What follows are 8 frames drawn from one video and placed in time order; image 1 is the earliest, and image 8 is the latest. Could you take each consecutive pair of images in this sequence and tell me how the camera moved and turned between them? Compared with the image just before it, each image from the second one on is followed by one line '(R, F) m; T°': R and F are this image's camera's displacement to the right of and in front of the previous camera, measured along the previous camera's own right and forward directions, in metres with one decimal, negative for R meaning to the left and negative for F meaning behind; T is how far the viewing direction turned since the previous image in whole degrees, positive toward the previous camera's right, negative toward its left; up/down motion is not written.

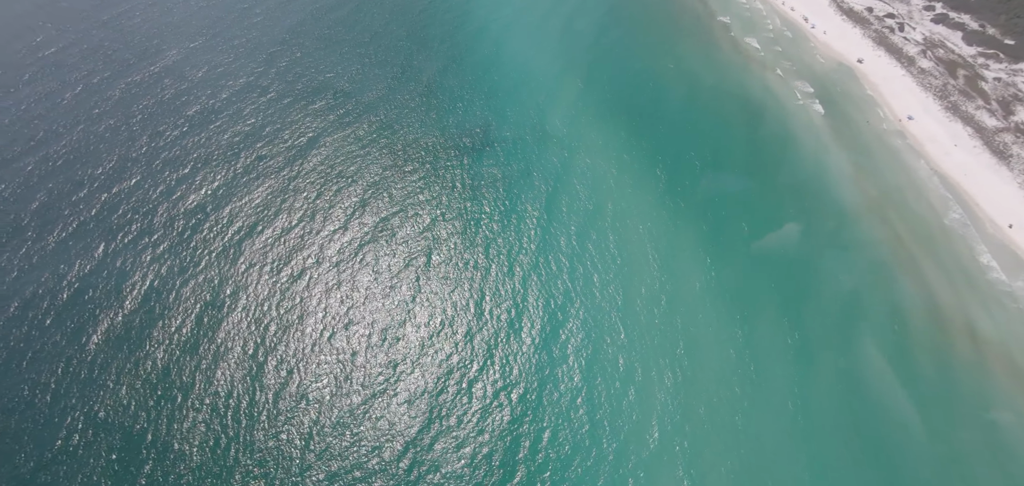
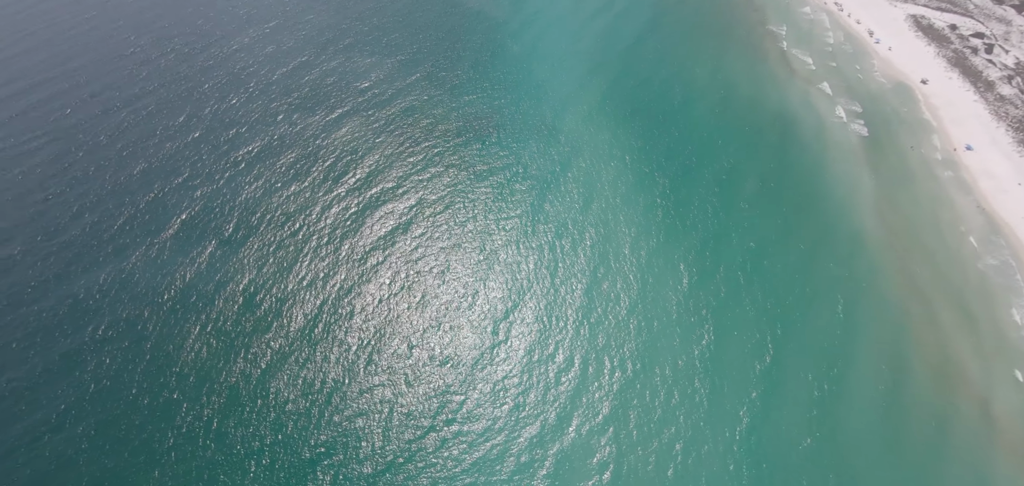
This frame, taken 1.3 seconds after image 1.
(+22.3, -1.9) m; -13°
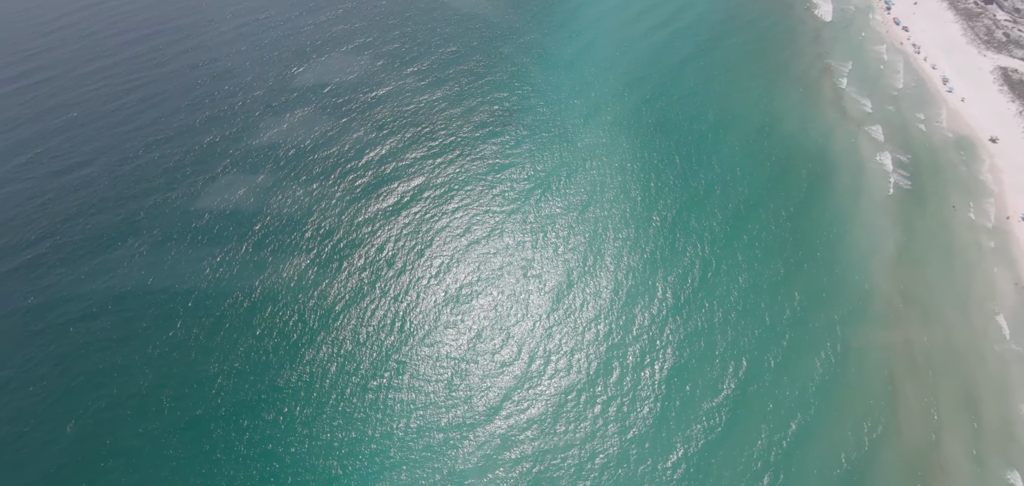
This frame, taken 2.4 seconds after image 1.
(+18.4, -0.3) m; -11°
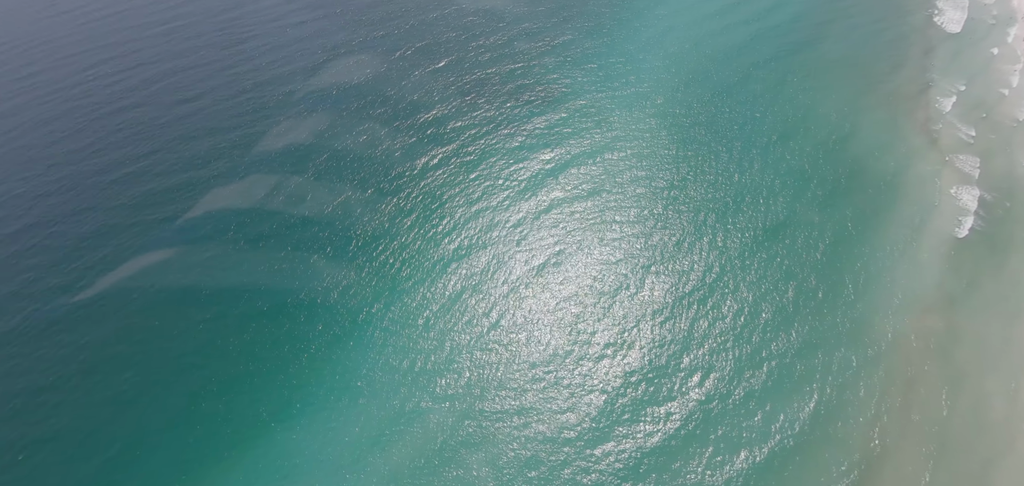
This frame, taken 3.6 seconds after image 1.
(+22.9, +1.0) m; -16°
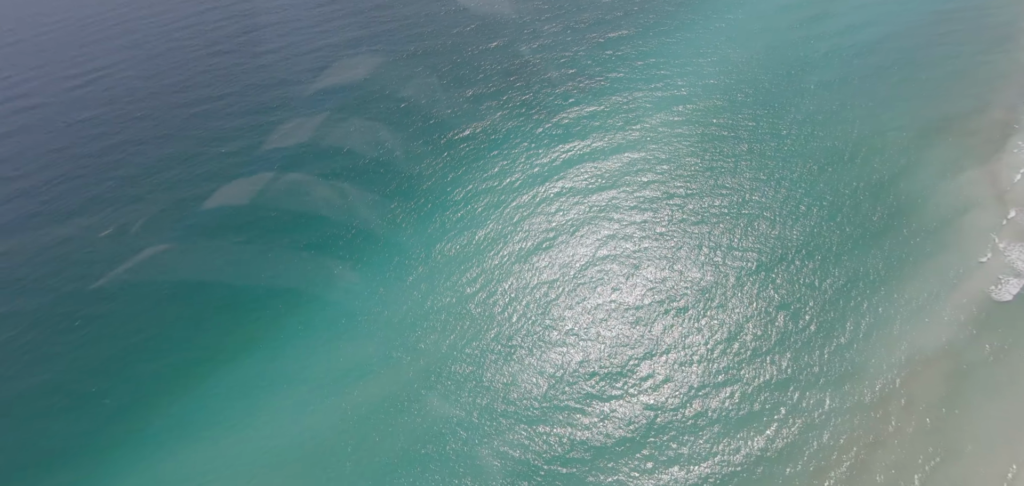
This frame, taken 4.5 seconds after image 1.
(+16.6, +0.2) m; -12°
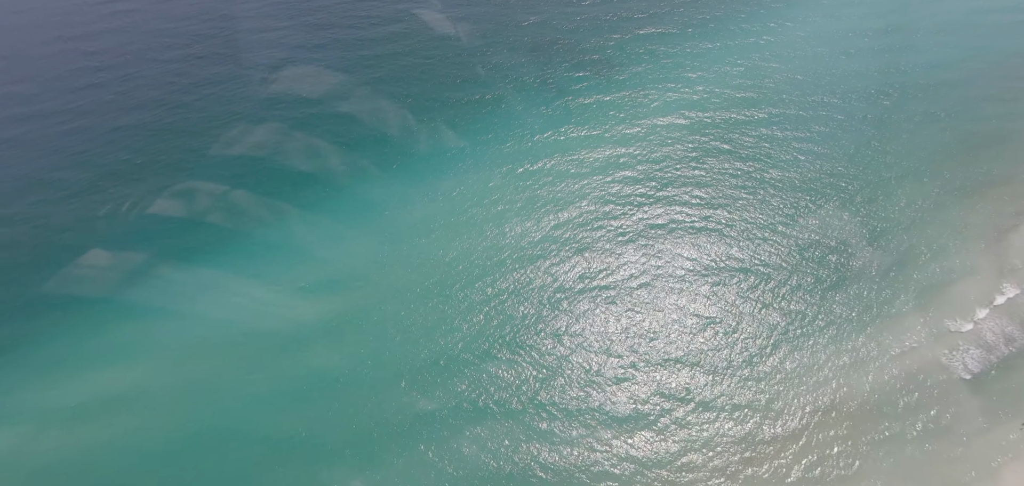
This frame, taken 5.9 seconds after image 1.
(+18.8, -0.7) m; -10°
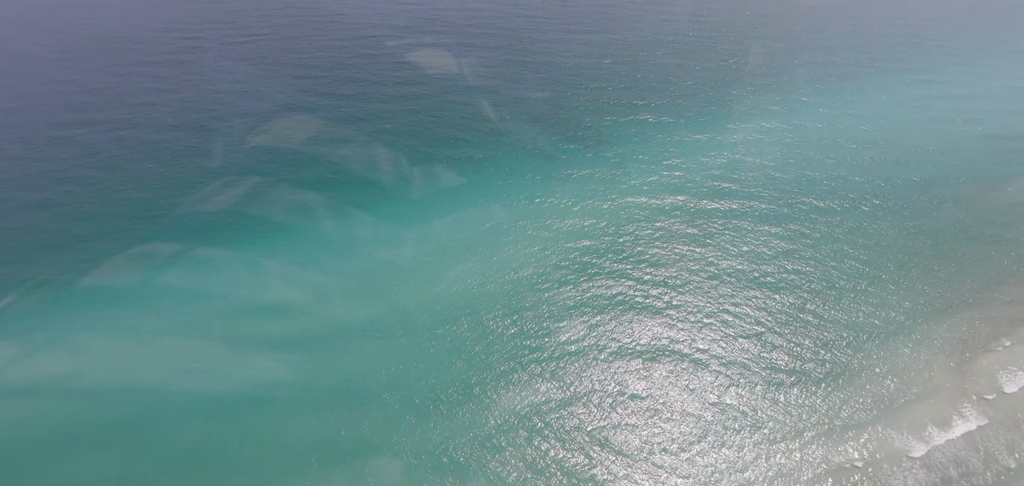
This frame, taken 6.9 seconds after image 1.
(+12.8, +1.0) m; -6°
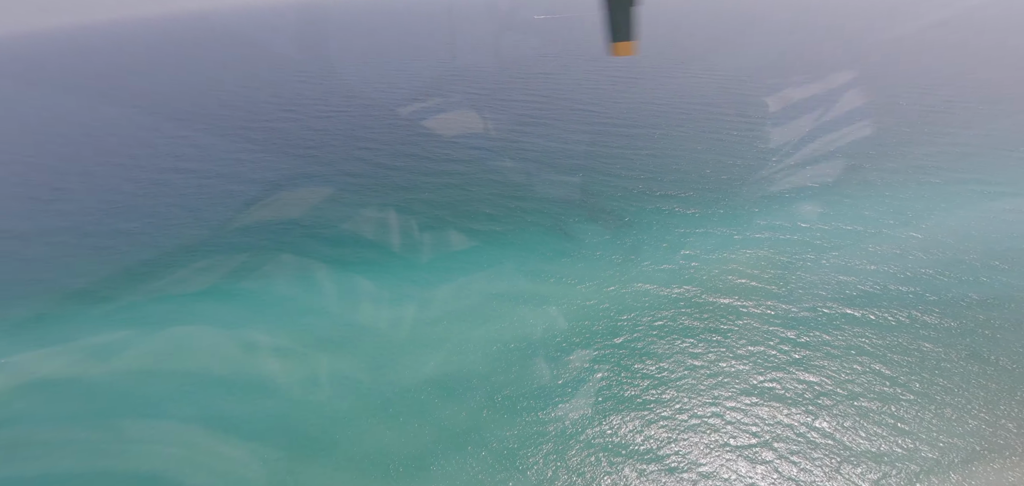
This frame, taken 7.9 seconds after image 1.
(+11.0, +4.8) m; -9°
